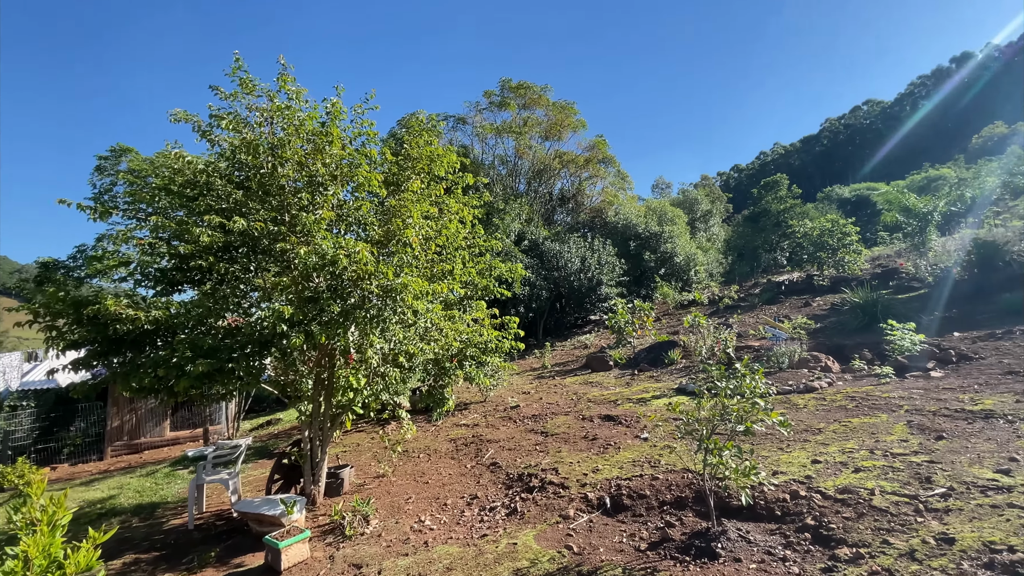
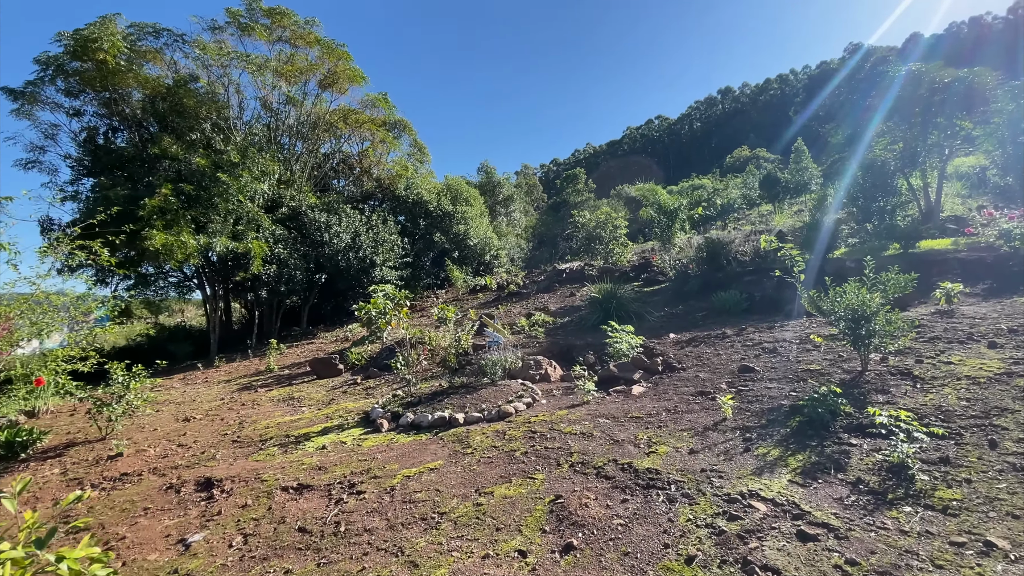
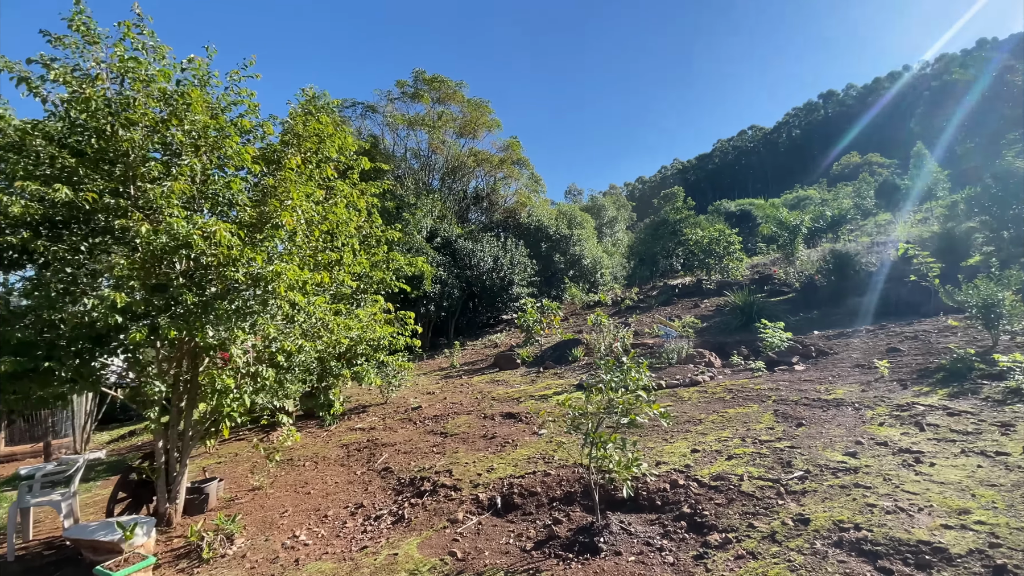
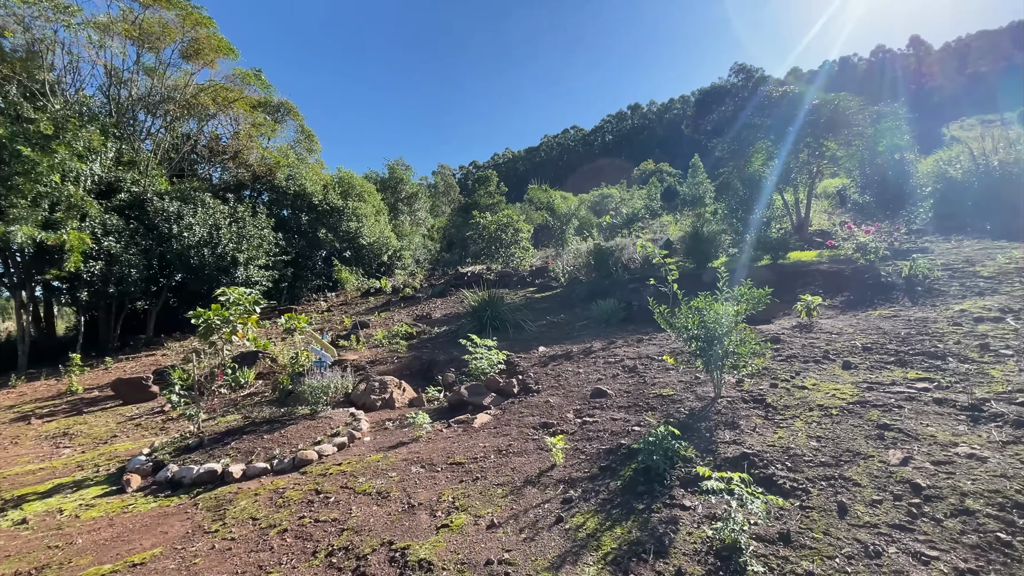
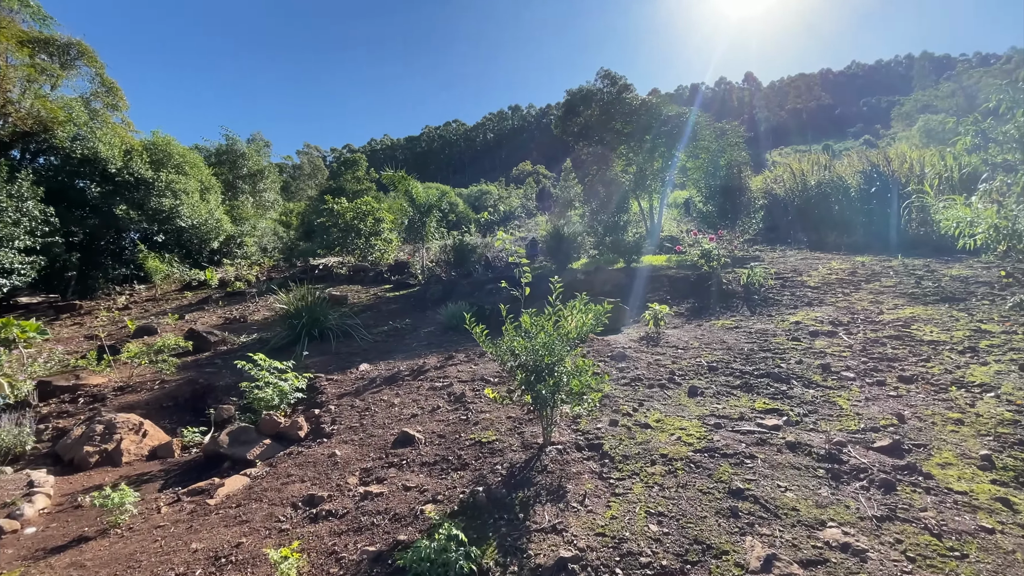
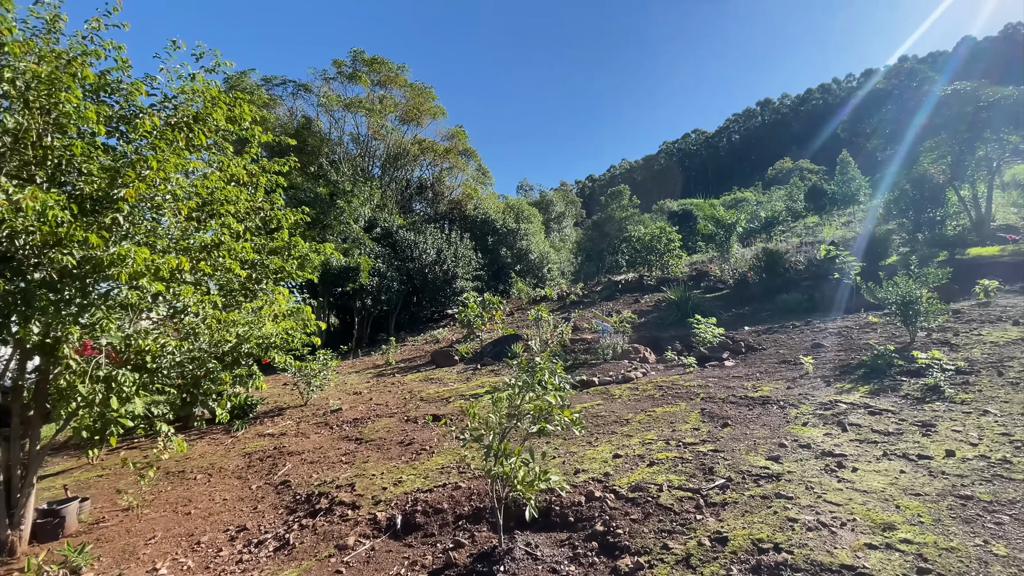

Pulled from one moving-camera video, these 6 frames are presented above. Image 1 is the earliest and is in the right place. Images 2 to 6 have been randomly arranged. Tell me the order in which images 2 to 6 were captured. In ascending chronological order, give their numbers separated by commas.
3, 6, 2, 4, 5
